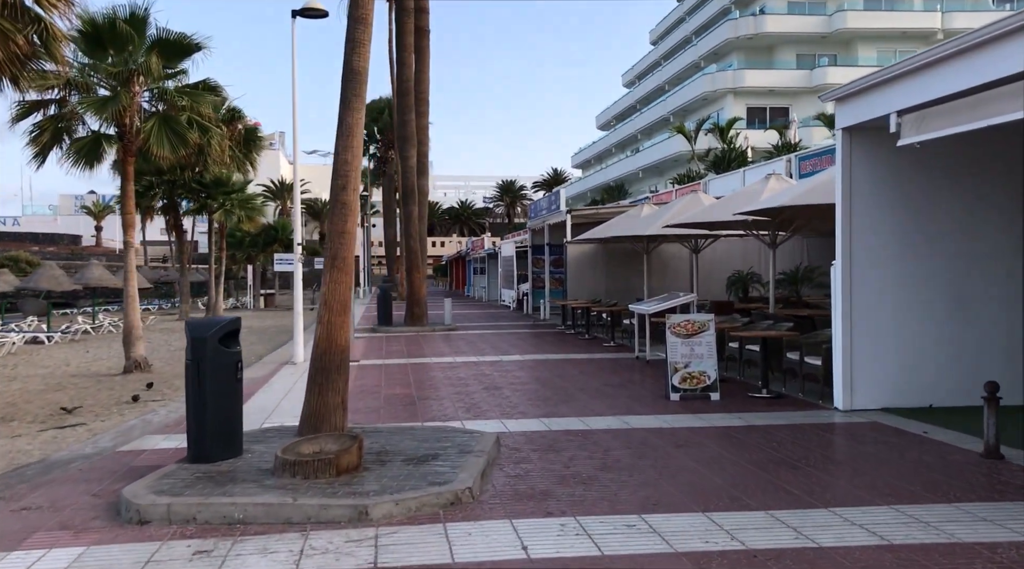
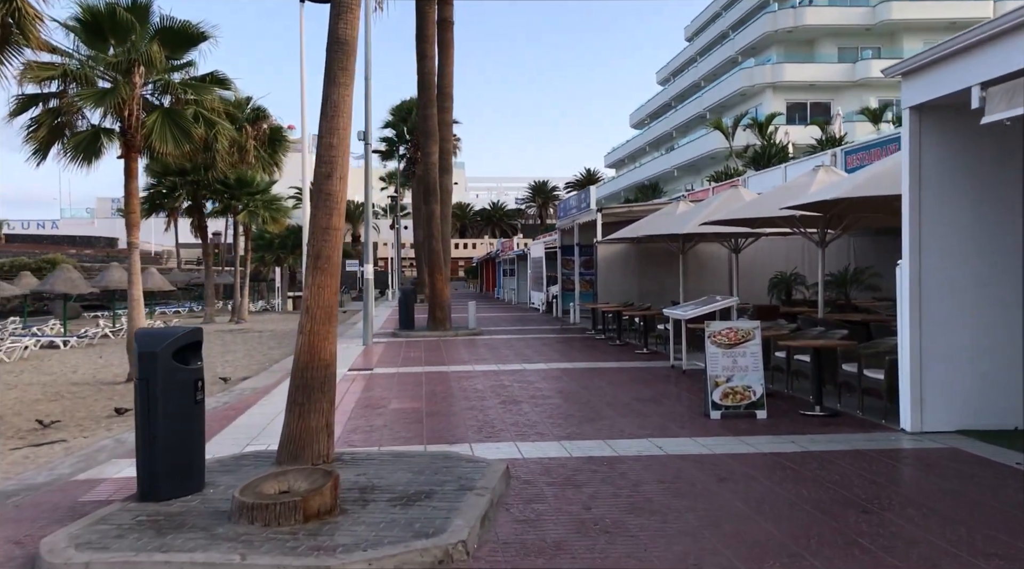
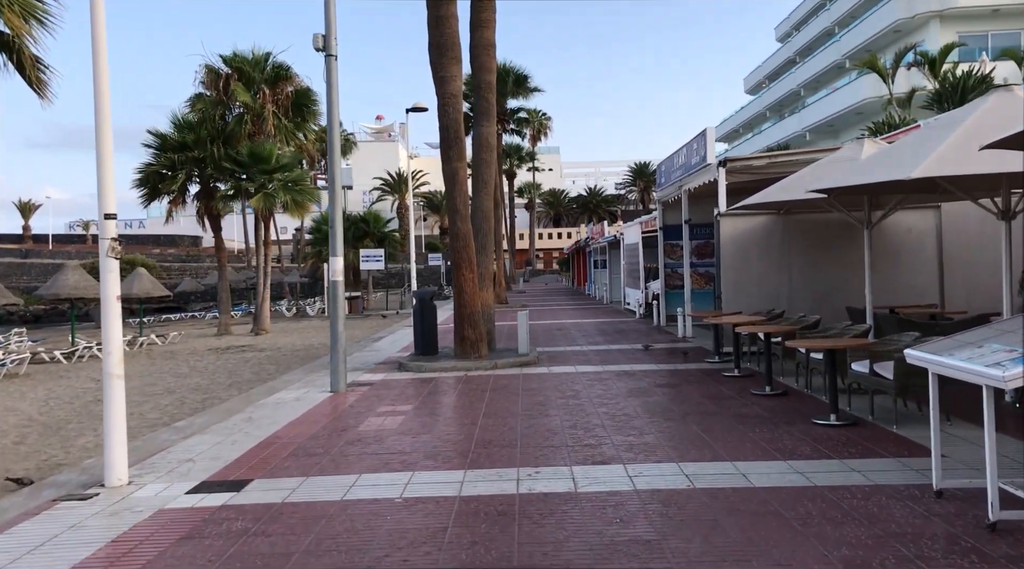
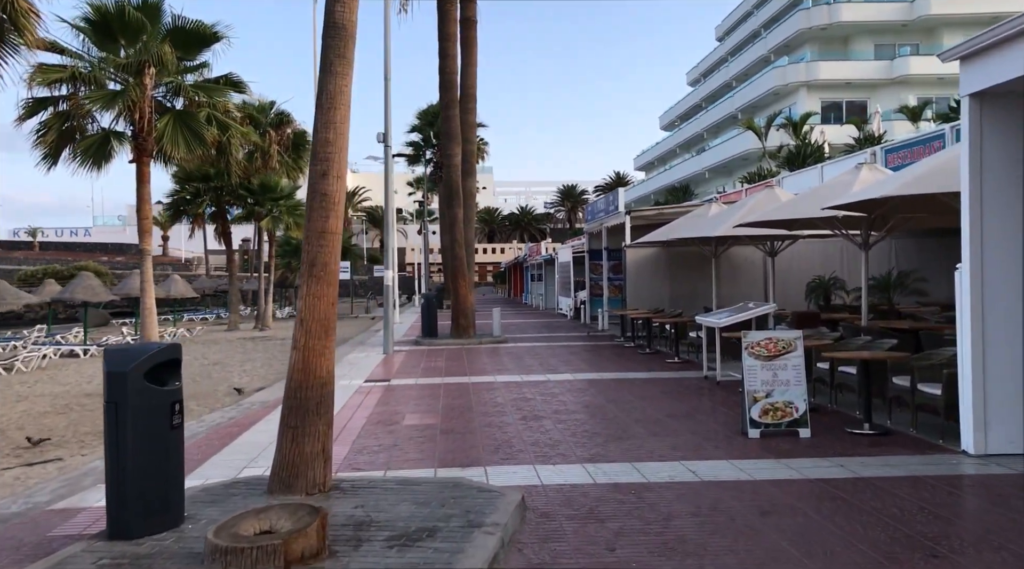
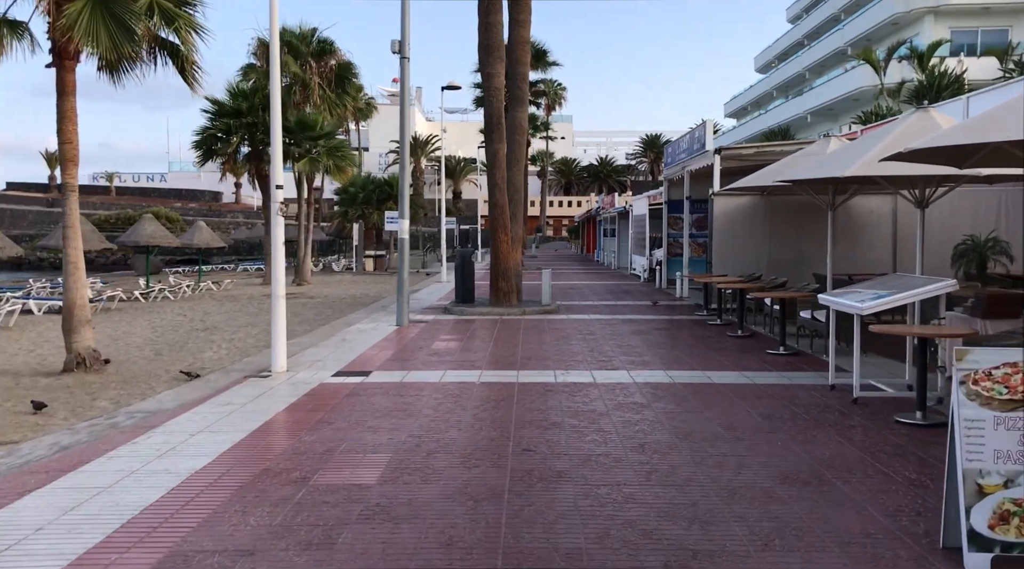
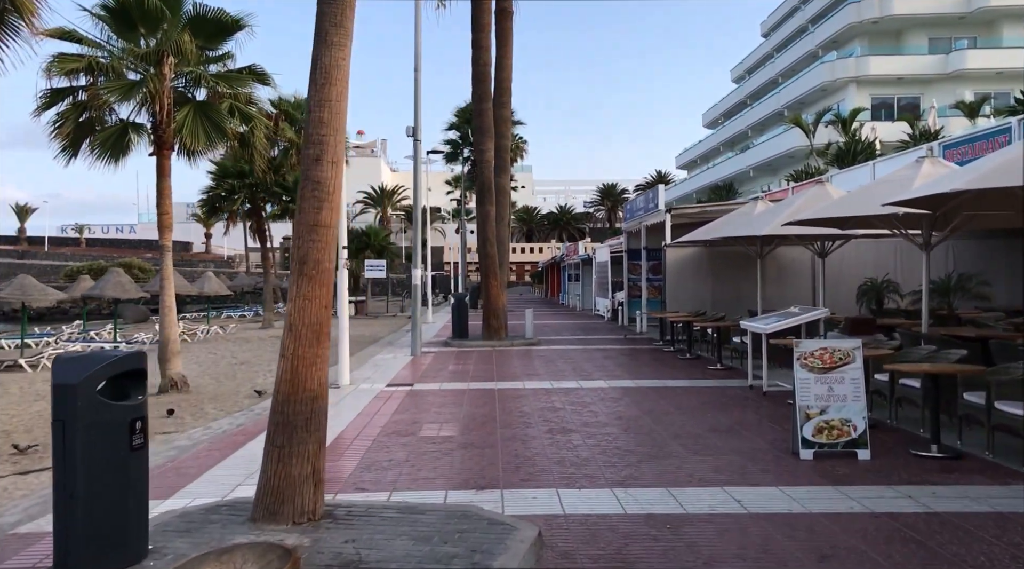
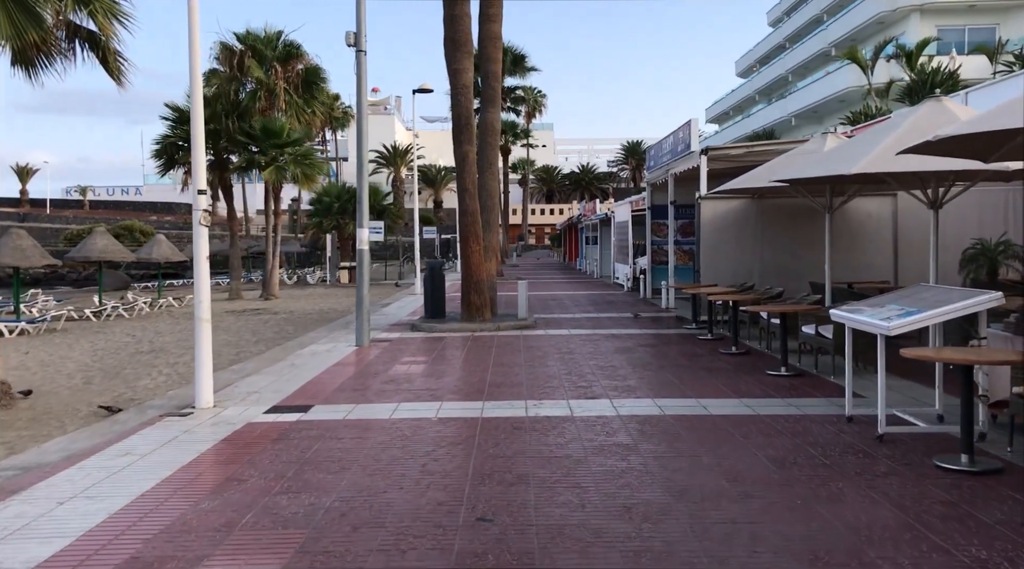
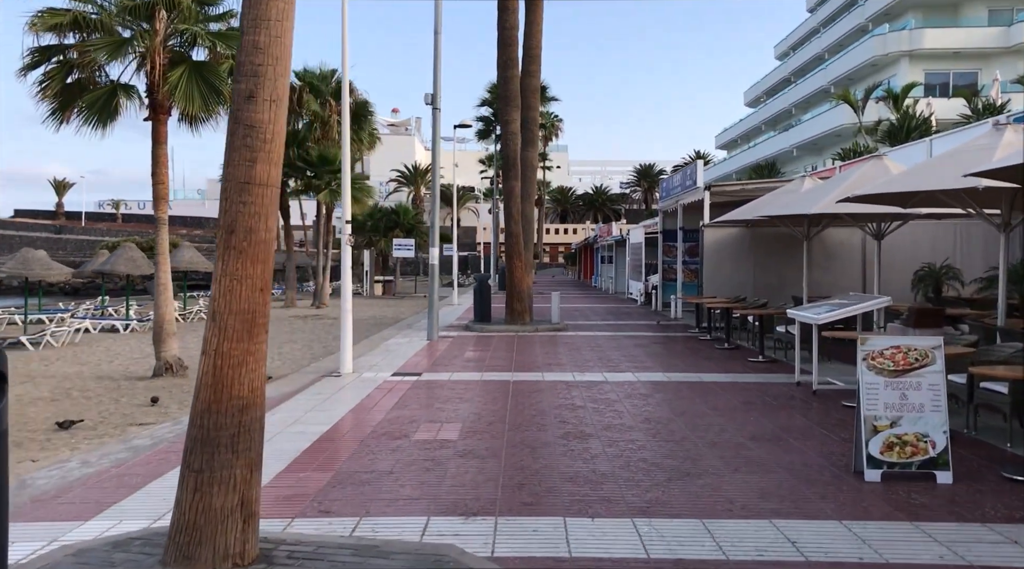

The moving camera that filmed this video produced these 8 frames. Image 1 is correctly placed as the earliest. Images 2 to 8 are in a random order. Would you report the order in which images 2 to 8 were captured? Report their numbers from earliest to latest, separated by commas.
2, 4, 6, 8, 5, 7, 3
